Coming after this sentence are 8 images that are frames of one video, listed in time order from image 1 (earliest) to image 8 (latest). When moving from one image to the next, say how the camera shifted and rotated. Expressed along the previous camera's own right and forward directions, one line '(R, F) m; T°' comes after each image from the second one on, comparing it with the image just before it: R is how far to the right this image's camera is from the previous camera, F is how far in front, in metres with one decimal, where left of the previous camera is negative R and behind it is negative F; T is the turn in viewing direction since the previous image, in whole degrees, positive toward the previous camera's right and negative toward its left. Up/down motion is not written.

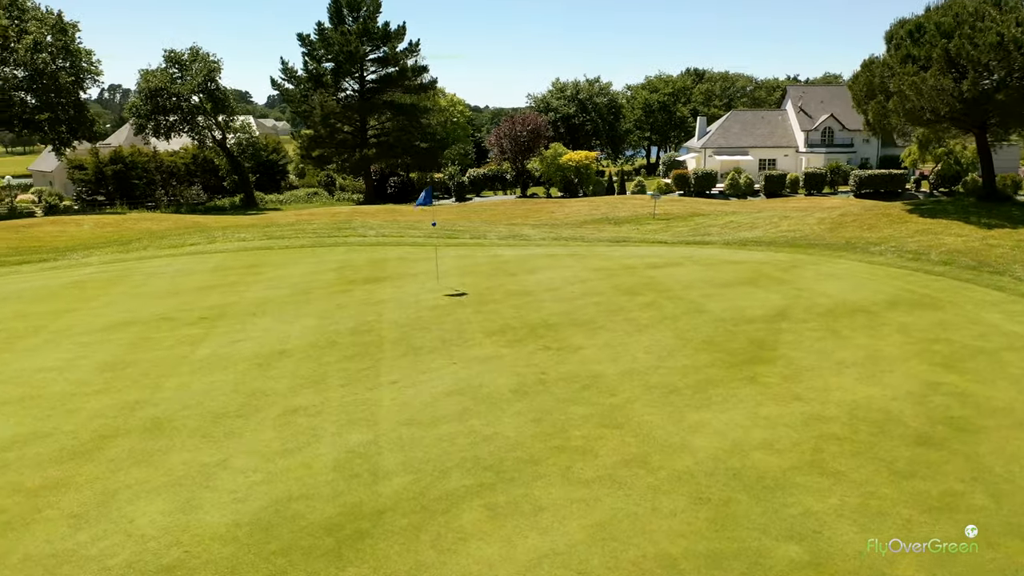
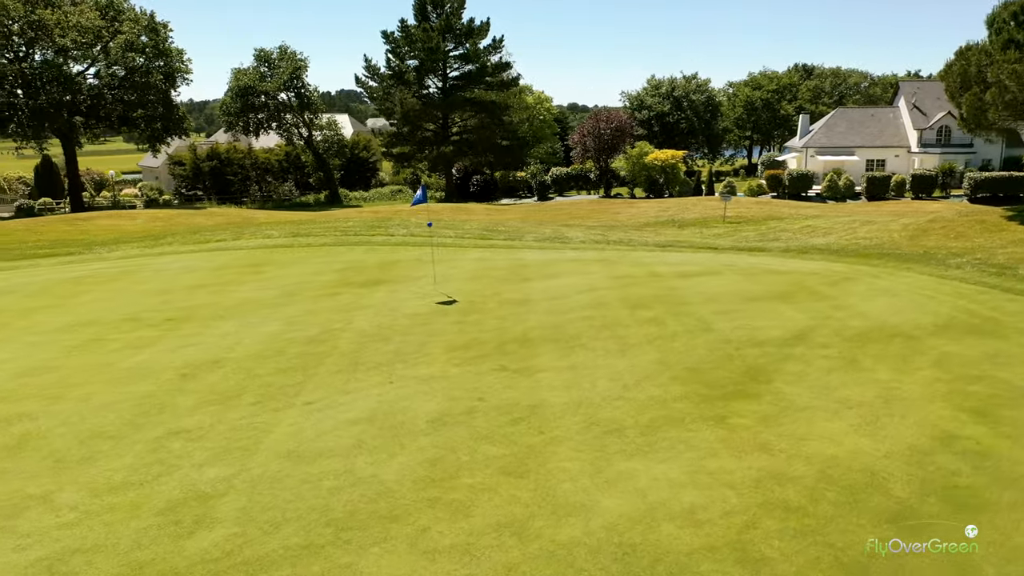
(+1.4, +1.1) m; -7°
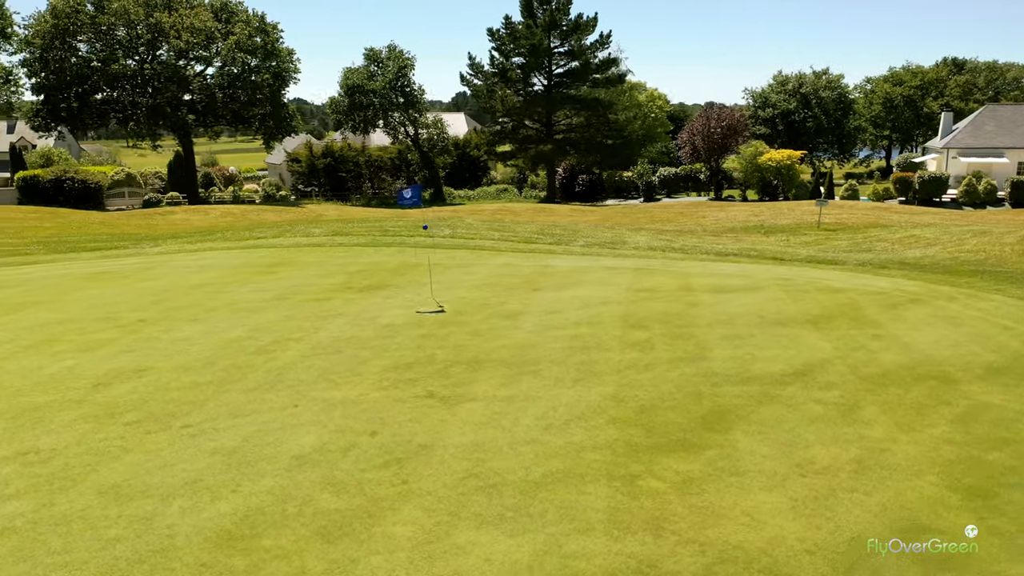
(+1.6, +1.1) m; -9°
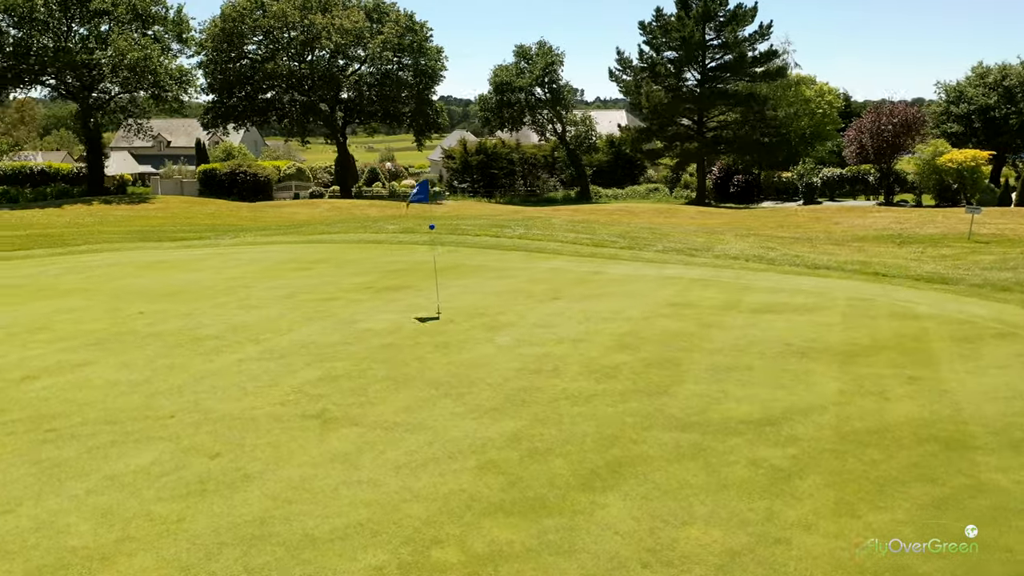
(+1.9, +1.1) m; -12°
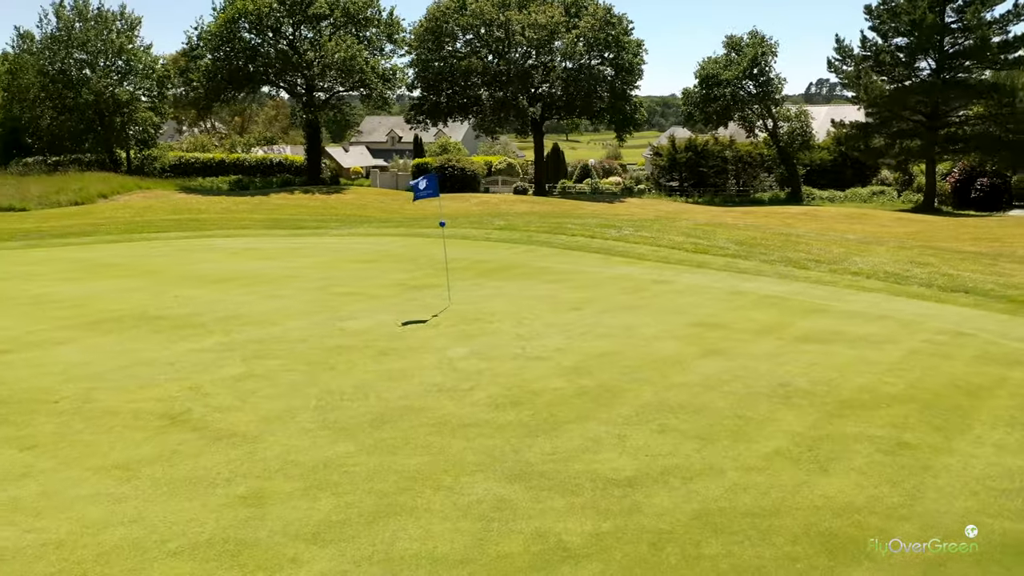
(+2.3, +1.2) m; -17°
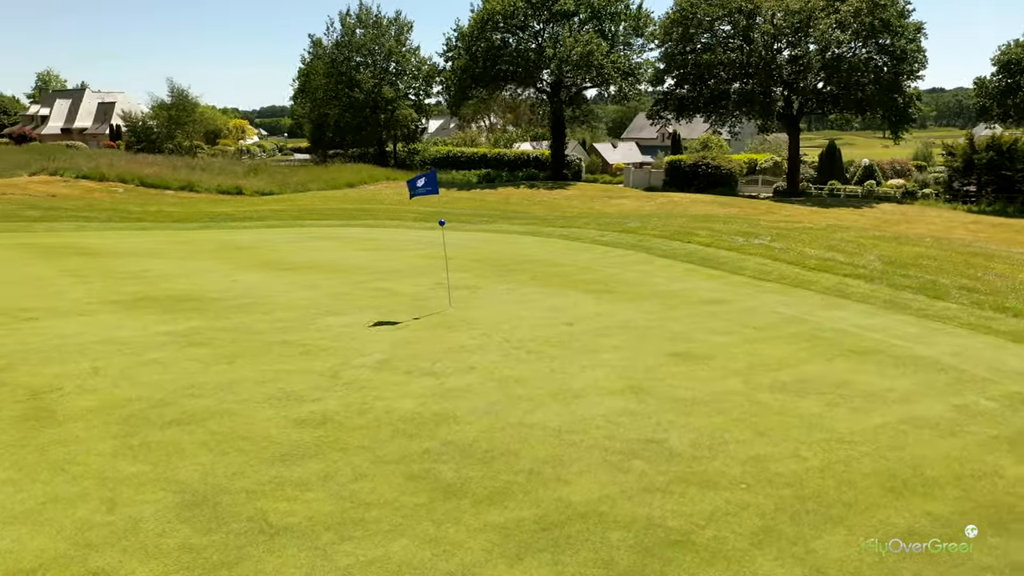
(+2.9, +1.2) m; -21°
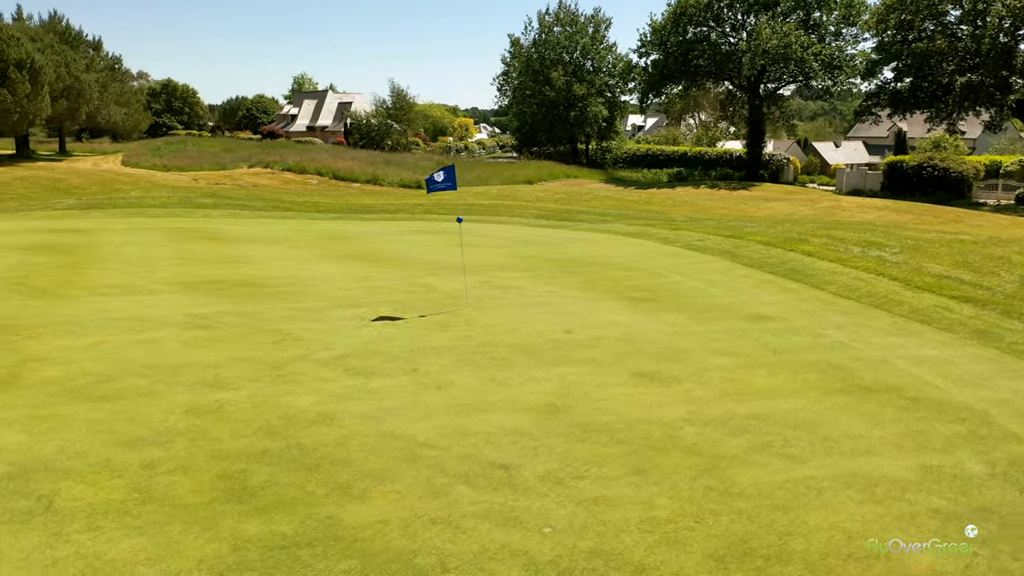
(+2.0, +0.7) m; -16°
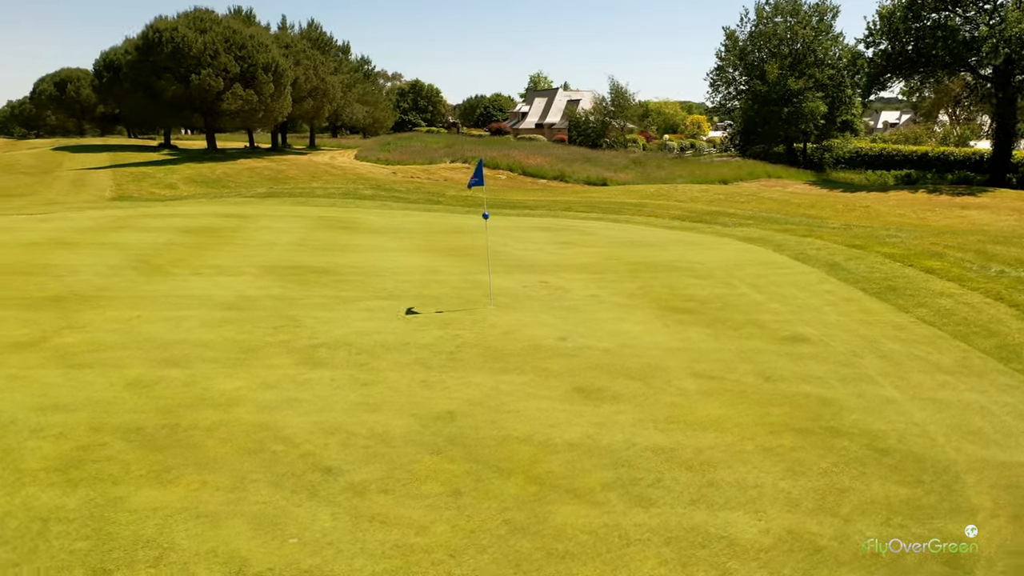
(+2.0, +0.6) m; -16°
